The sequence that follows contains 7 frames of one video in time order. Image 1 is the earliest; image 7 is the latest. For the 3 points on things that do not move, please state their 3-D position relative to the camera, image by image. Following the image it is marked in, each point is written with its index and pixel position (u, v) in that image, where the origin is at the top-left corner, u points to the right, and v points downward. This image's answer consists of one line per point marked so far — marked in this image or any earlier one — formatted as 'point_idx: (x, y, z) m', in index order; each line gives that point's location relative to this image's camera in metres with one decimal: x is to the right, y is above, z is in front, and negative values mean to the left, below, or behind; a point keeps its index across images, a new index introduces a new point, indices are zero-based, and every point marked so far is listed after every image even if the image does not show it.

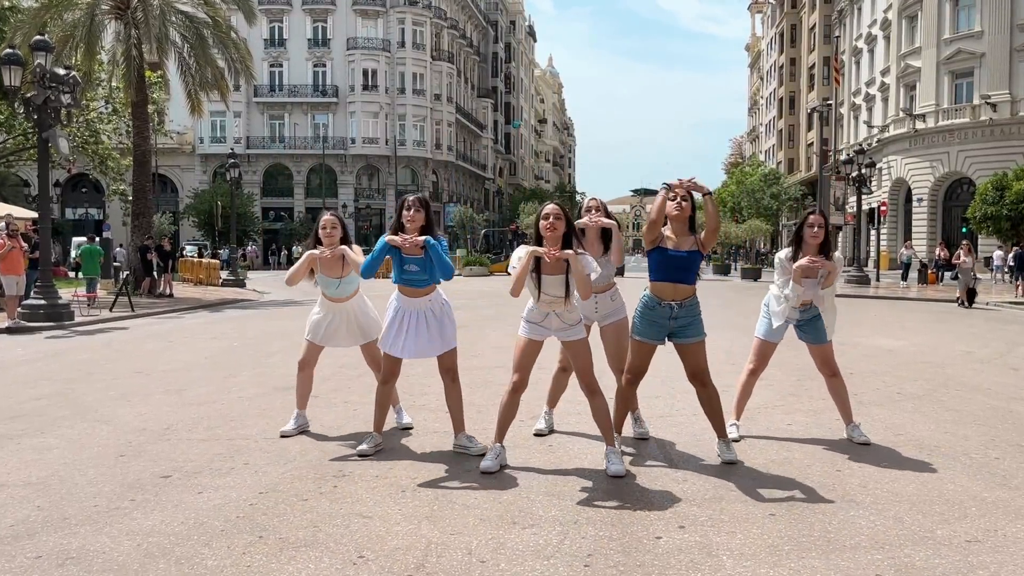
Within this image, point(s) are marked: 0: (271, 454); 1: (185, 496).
0: (-1.6, -1.1, +5.7) m
1: (-1.9, -1.2, +4.8) m
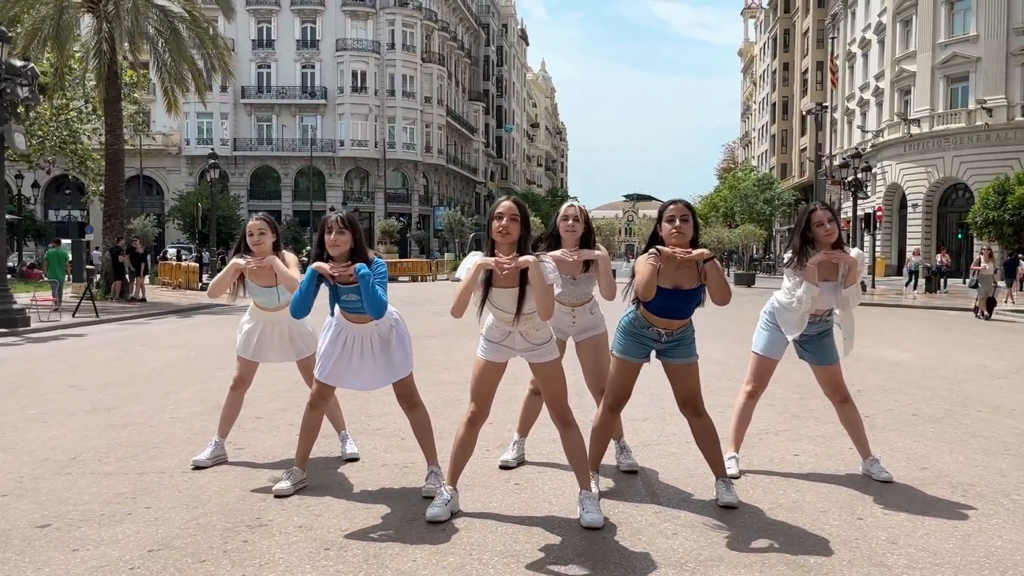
0: (-1.9, -1.2, +4.8) m
1: (-2.1, -1.2, +3.8) m
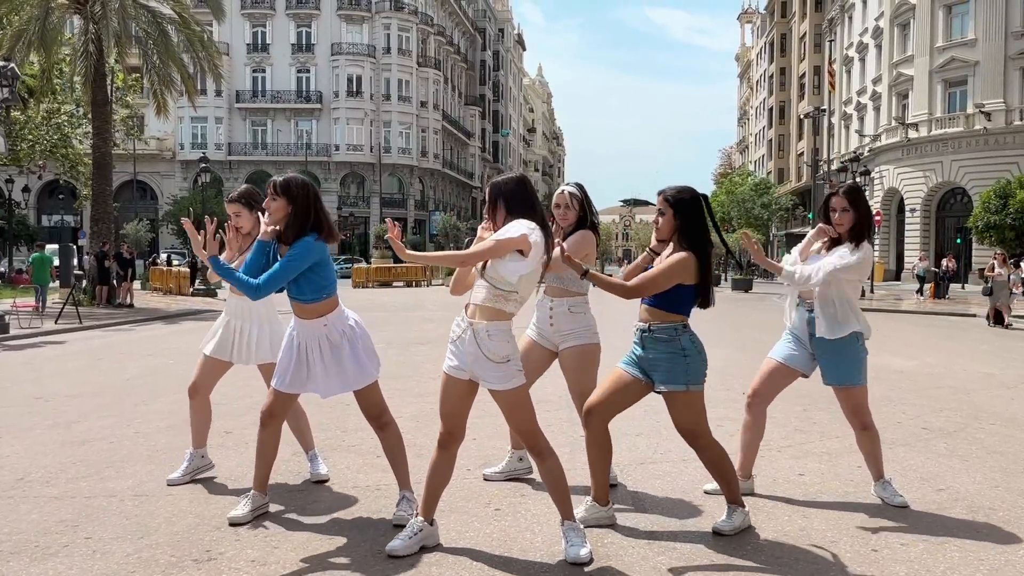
0: (-2.0, -1.2, +4.3) m
1: (-2.2, -1.2, +3.4) m
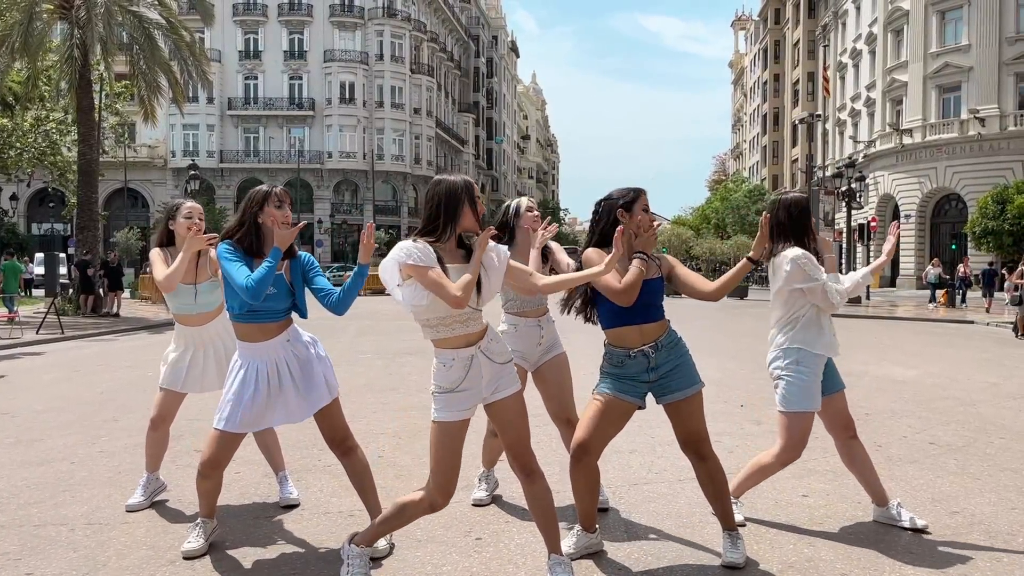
0: (-2.1, -1.3, +4.0) m
1: (-2.3, -1.3, +3.1) m
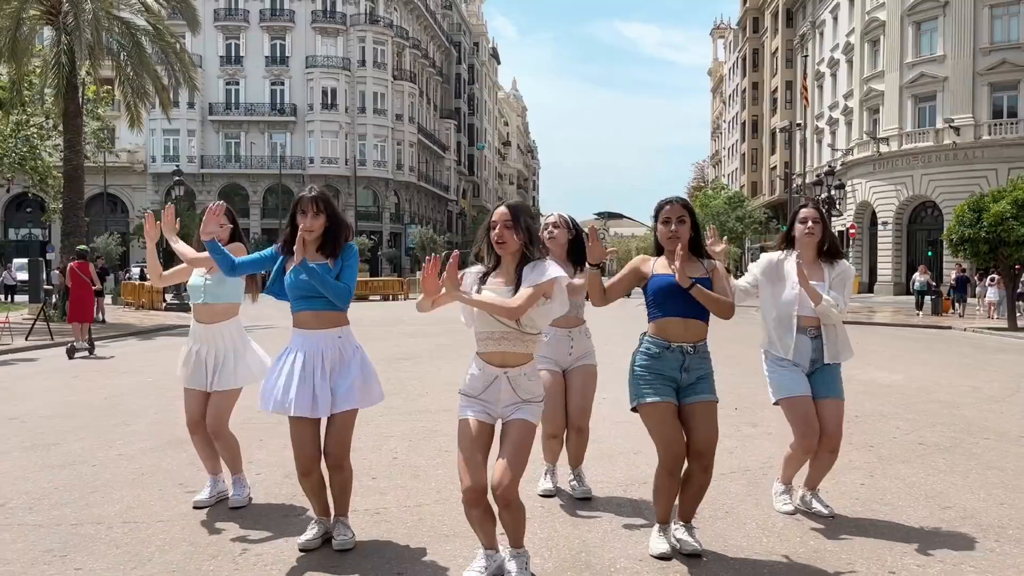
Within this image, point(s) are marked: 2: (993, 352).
0: (-1.9, -1.3, +4.1) m
1: (-2.1, -1.3, +3.2) m
2: (+8.9, -1.2, +15.6) m
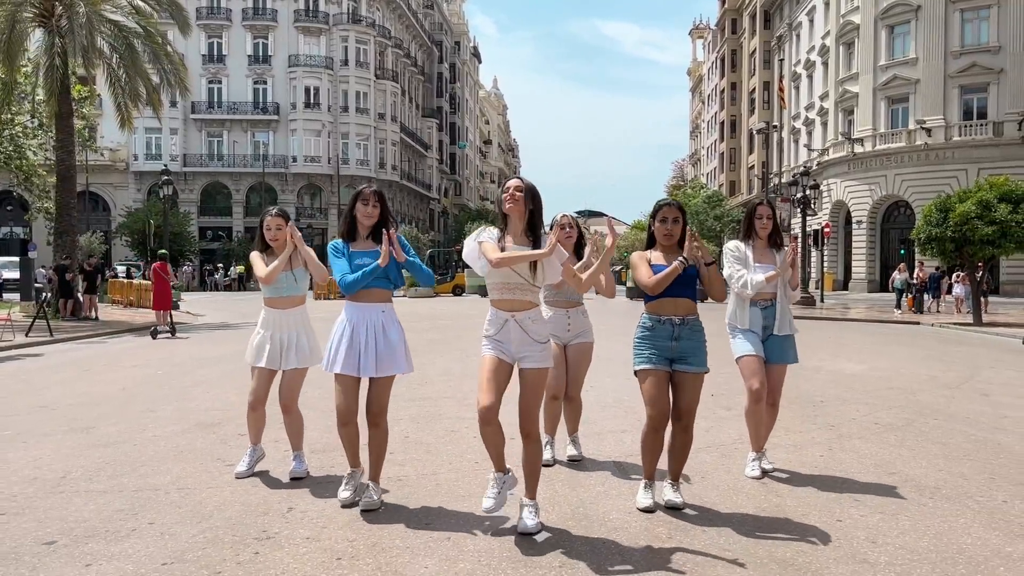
0: (-1.9, -1.3, +4.8) m
1: (-2.0, -1.3, +3.9) m
2: (+8.7, -1.1, +16.5) m
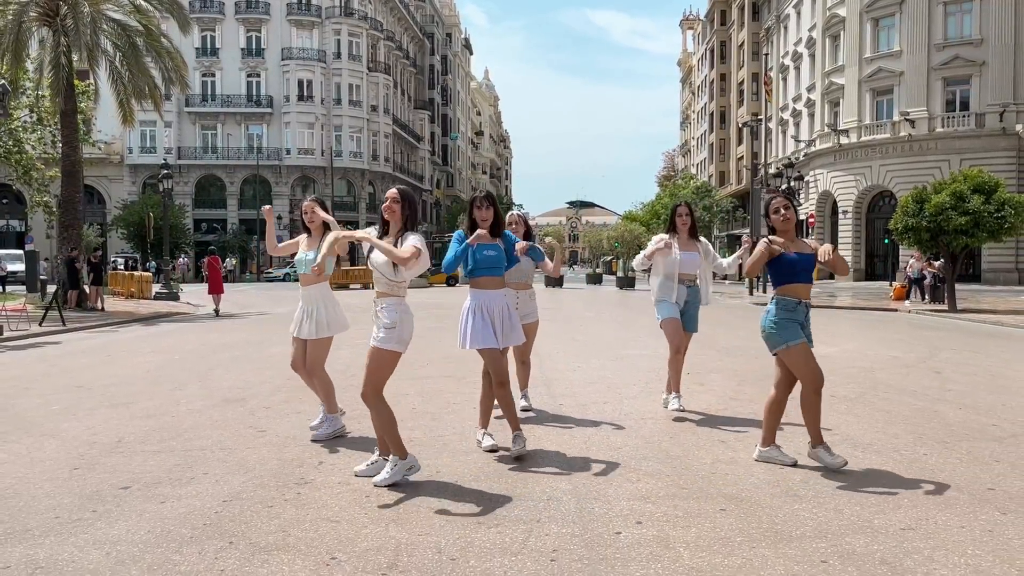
0: (-1.9, -1.2, +5.7) m
1: (-2.1, -1.2, +4.8) m
2: (+8.6, -0.9, +17.5) m
